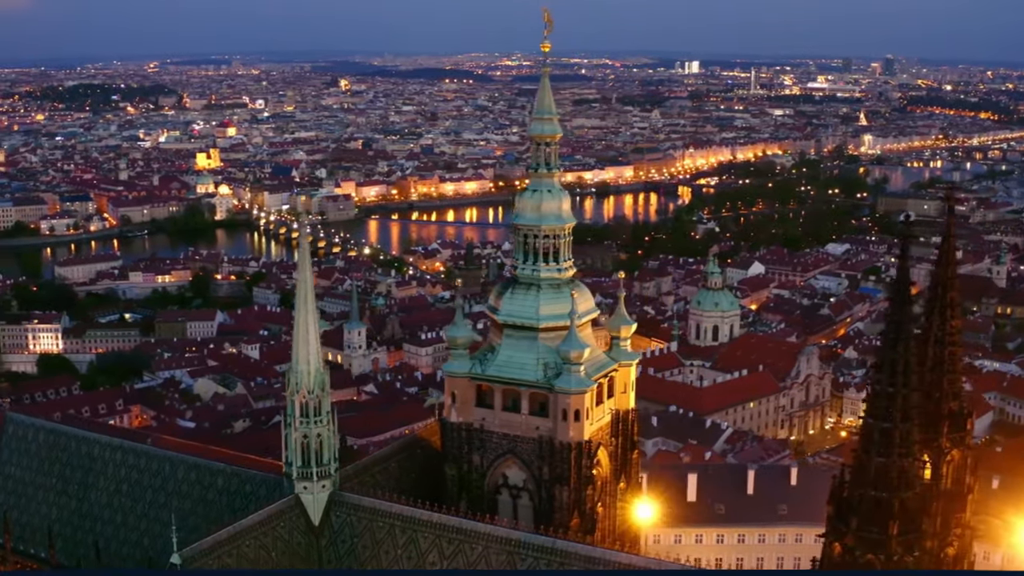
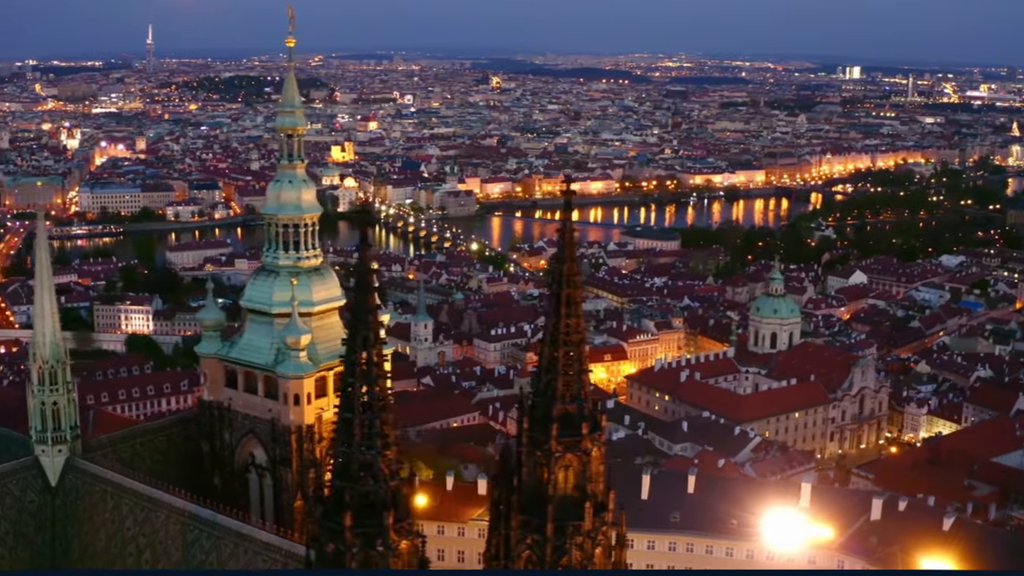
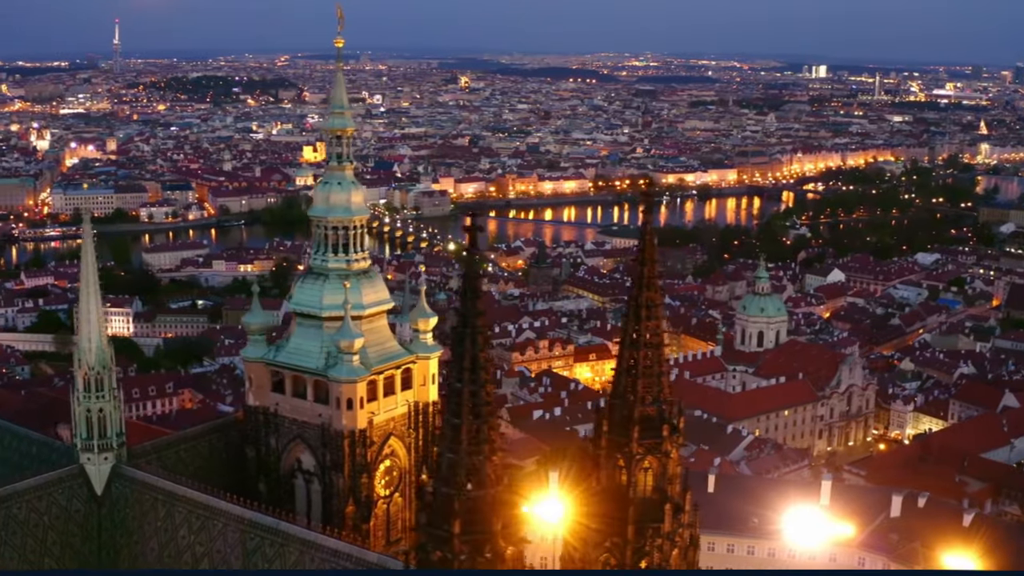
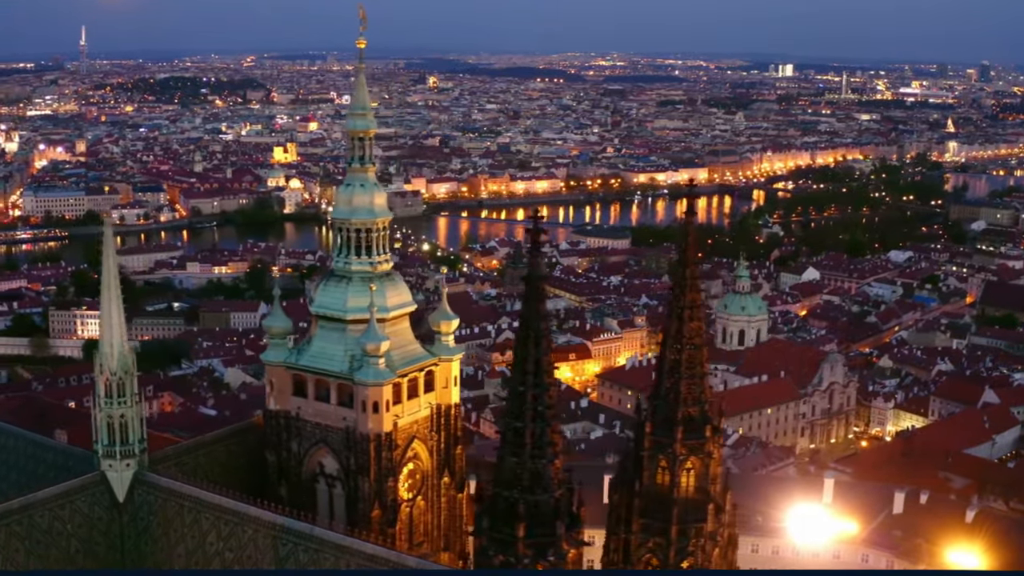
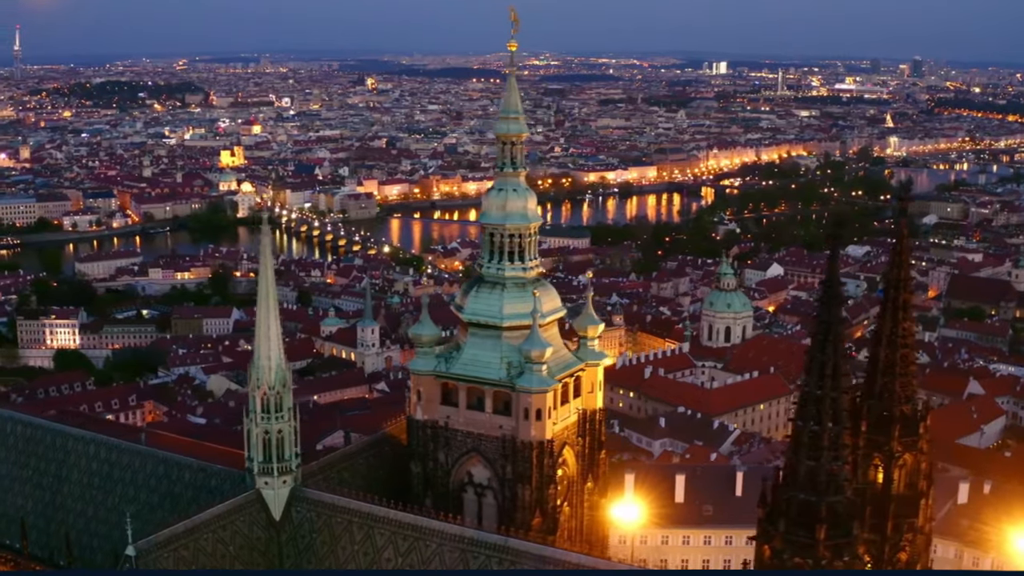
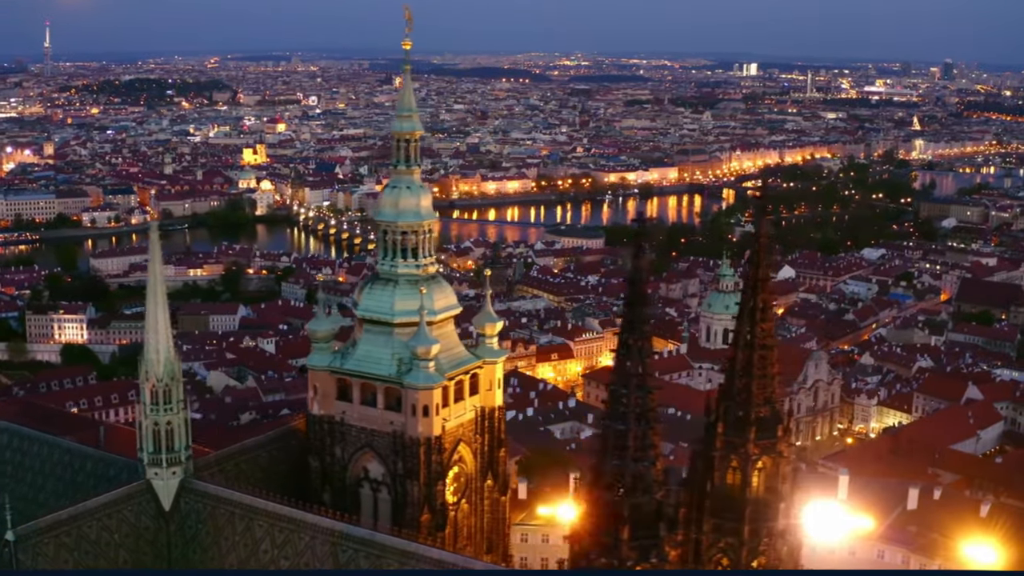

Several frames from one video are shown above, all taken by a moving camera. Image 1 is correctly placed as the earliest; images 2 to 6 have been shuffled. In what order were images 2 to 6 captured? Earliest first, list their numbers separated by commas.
5, 6, 4, 3, 2
